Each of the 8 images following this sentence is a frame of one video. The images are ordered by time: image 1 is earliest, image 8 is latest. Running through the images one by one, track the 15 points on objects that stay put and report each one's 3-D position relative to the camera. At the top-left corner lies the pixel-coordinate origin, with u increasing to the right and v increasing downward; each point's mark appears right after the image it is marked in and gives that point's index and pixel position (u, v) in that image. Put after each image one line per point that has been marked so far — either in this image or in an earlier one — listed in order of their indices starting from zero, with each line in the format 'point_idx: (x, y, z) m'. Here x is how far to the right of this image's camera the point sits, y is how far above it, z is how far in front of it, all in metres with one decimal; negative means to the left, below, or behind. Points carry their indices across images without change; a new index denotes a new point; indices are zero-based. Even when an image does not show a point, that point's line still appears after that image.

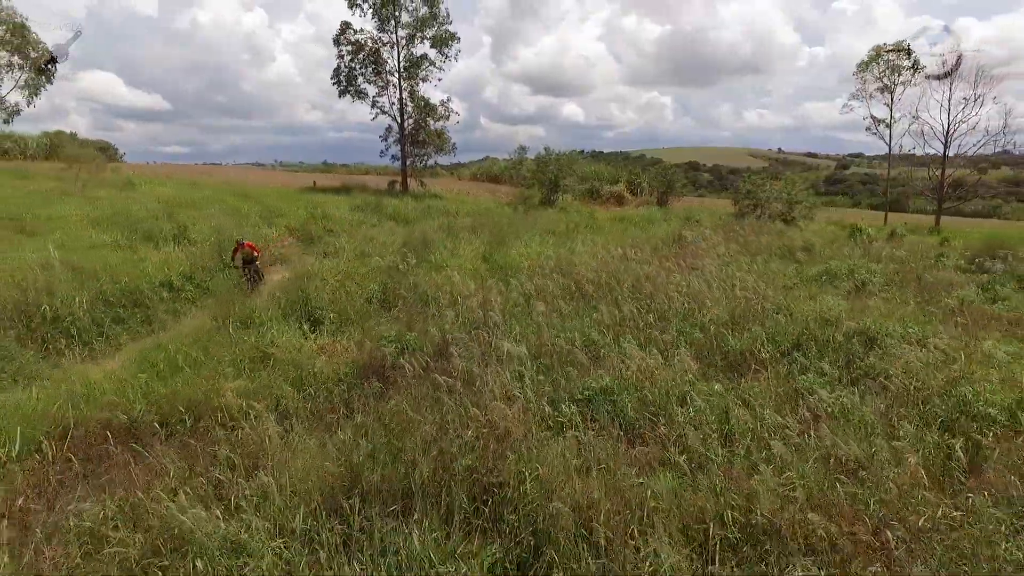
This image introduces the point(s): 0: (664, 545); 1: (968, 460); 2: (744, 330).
0: (+0.6, -1.1, +2.5) m
1: (+2.7, -1.0, +3.6) m
2: (+2.1, -0.4, +5.6) m
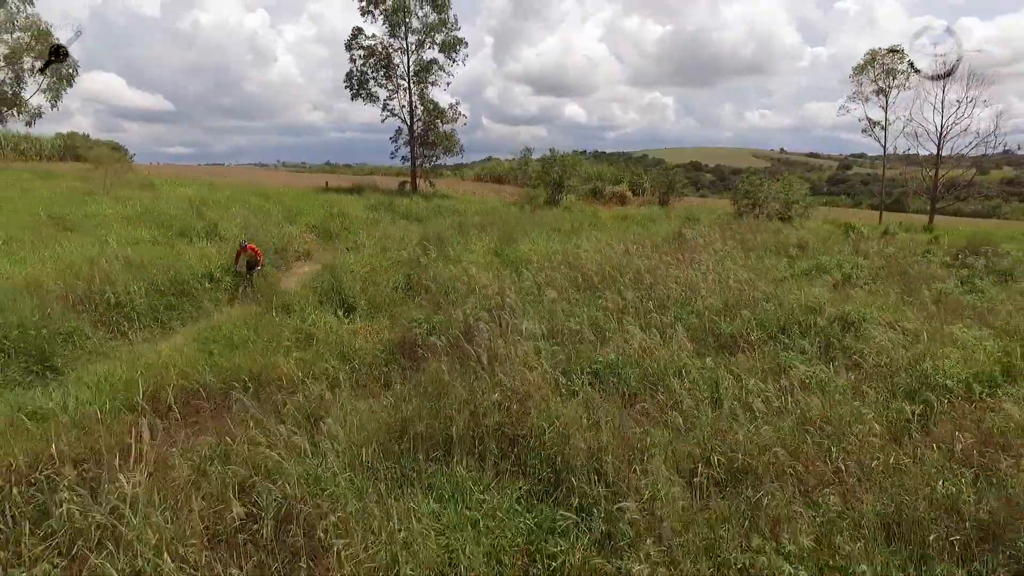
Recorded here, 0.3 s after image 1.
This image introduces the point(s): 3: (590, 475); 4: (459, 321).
0: (+0.8, -1.0, +3.1) m
1: (+2.8, -0.9, +4.2) m
2: (+2.3, -0.2, +6.2) m
3: (+0.4, -0.9, +3.2) m
4: (-0.5, -0.3, +5.3) m
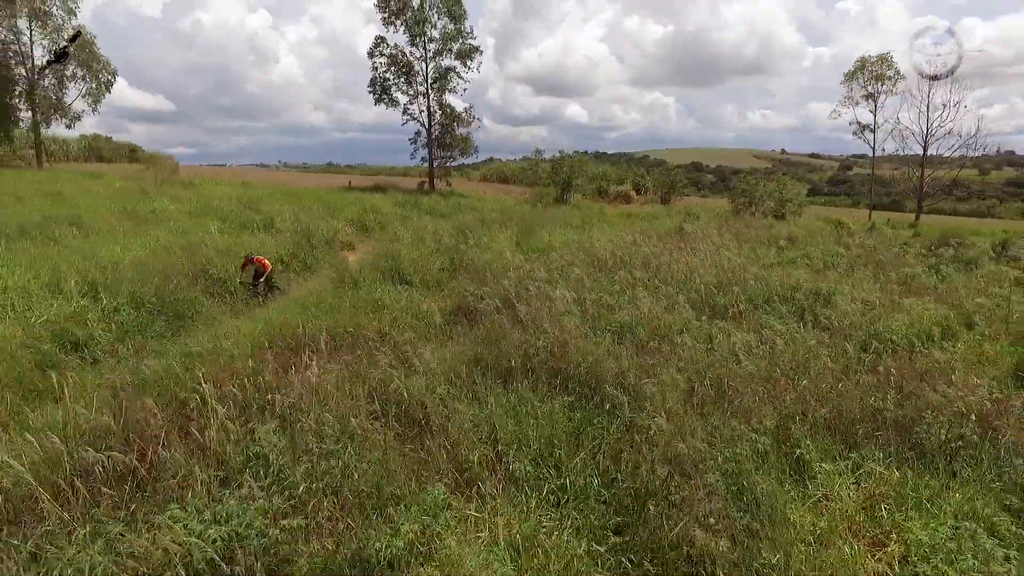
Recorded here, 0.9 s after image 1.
0: (+1.1, -0.7, +4.4) m
1: (+3.1, -0.6, +5.4) m
2: (+2.6, 0.0, +7.5) m
3: (+0.8, -0.7, +4.5) m
4: (-0.1, -0.1, +6.6) m
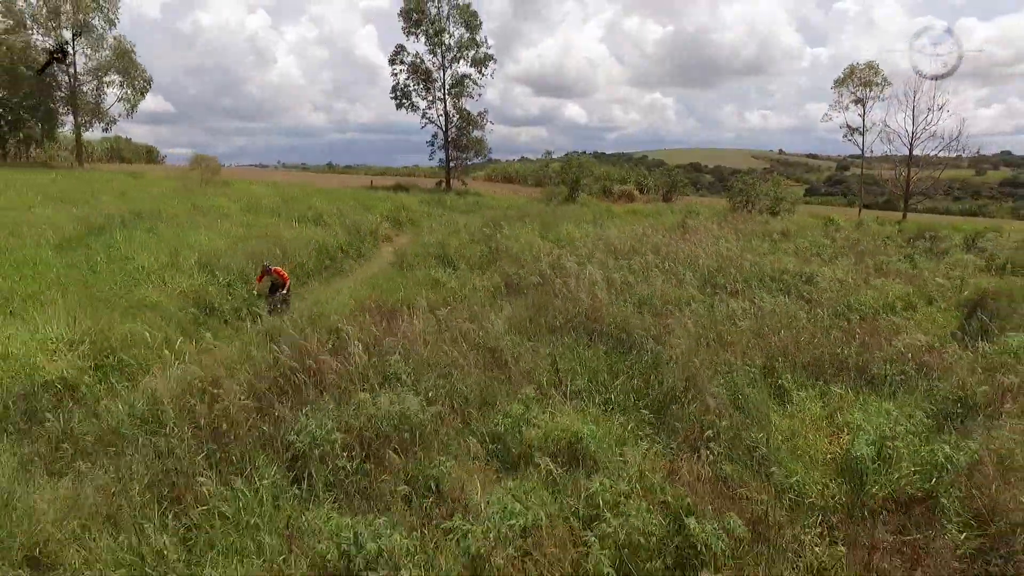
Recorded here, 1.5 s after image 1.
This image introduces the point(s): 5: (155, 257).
0: (+1.6, -0.5, +5.7) m
1: (+3.6, -0.4, +6.8) m
2: (+3.1, +0.2, +8.9) m
3: (+1.2, -0.4, +5.8) m
4: (+0.4, +0.2, +7.9) m
5: (-4.4, +0.4, +7.6) m
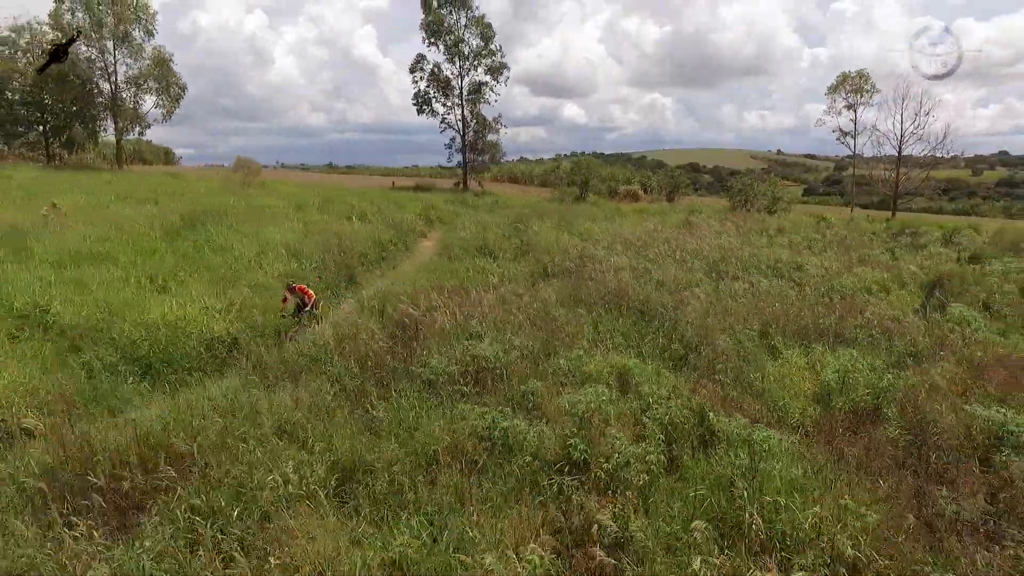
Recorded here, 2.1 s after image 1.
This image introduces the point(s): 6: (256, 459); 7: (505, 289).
0: (+2.1, -0.2, +7.2) m
1: (+4.1, -0.2, +8.2) m
2: (+3.6, +0.5, +10.3) m
3: (+1.8, -0.2, +7.3) m
4: (+0.9, +0.4, +9.4) m
5: (-3.9, +0.6, +9.1) m
6: (-1.5, -1.0, +3.5) m
7: (-0.1, 0.0, +7.7) m
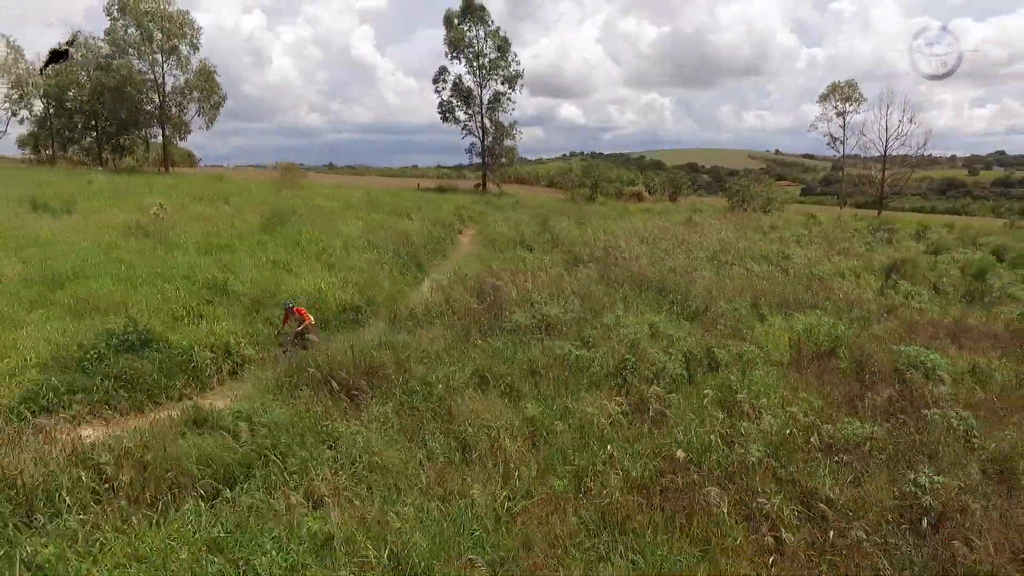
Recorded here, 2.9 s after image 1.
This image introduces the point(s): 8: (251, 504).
0: (+2.8, 0.0, +9.2) m
1: (+4.8, +0.1, +10.2) m
2: (+4.3, +0.7, +12.3) m
3: (+2.5, 0.0, +9.3) m
4: (+1.6, +0.7, +11.3) m
5: (-3.2, +0.9, +11.0) m
6: (-0.8, -0.7, +5.5) m
7: (+0.6, +0.2, +9.7) m
8: (-1.5, -1.2, +3.5) m
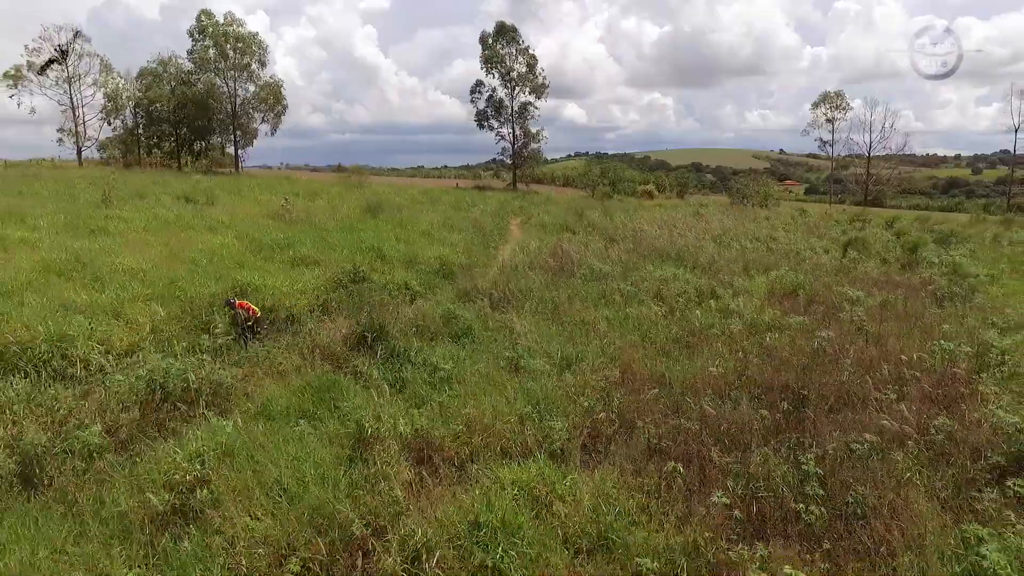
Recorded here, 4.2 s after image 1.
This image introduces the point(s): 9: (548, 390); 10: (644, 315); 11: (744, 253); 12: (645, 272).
0: (+4.0, +0.7, +12.7) m
1: (+6.0, +0.7, +13.7) m
2: (+5.4, +1.4, +15.8) m
3: (+3.6, +0.7, +12.8) m
4: (+2.7, +1.3, +14.9) m
5: (-2.0, +1.5, +14.6) m
6: (+0.4, -0.1, +9.0) m
7: (+1.7, +0.9, +13.2) m
8: (-0.4, -0.6, +7.0) m
9: (+0.3, -0.9, +5.8) m
10: (+1.7, -0.4, +8.2) m
11: (+4.9, +0.7, +13.2) m
12: (+2.3, +0.3, +10.7) m
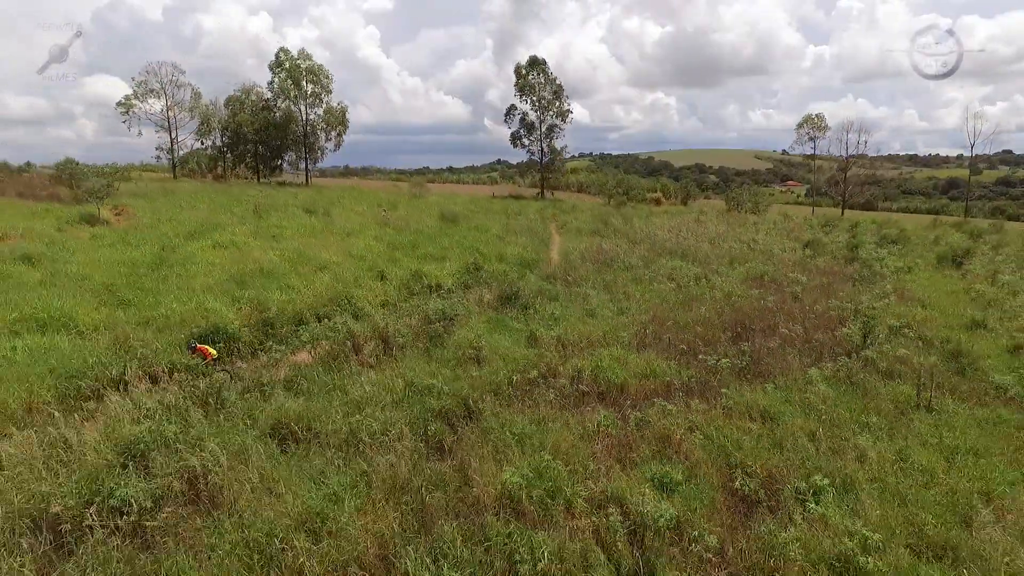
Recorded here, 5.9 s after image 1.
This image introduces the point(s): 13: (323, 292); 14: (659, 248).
0: (+5.4, +1.0, +17.7) m
1: (+7.5, +1.1, +18.8) m
2: (+6.9, +1.7, +20.9) m
3: (+5.1, +1.0, +17.8) m
4: (+4.2, +1.6, +19.9) m
5: (-0.5, +1.8, +19.6) m
6: (+1.8, +0.2, +14.1) m
7: (+3.2, +1.2, +18.3) m
8: (+1.1, -0.3, +12.1) m
9: (+1.8, -0.6, +10.8) m
10: (+3.2, 0.0, +13.2) m
11: (+6.4, +1.0, +18.3) m
12: (+3.8, +0.6, +15.7) m
13: (-3.4, -0.1, +11.1) m
14: (+4.3, +1.1, +18.1) m
